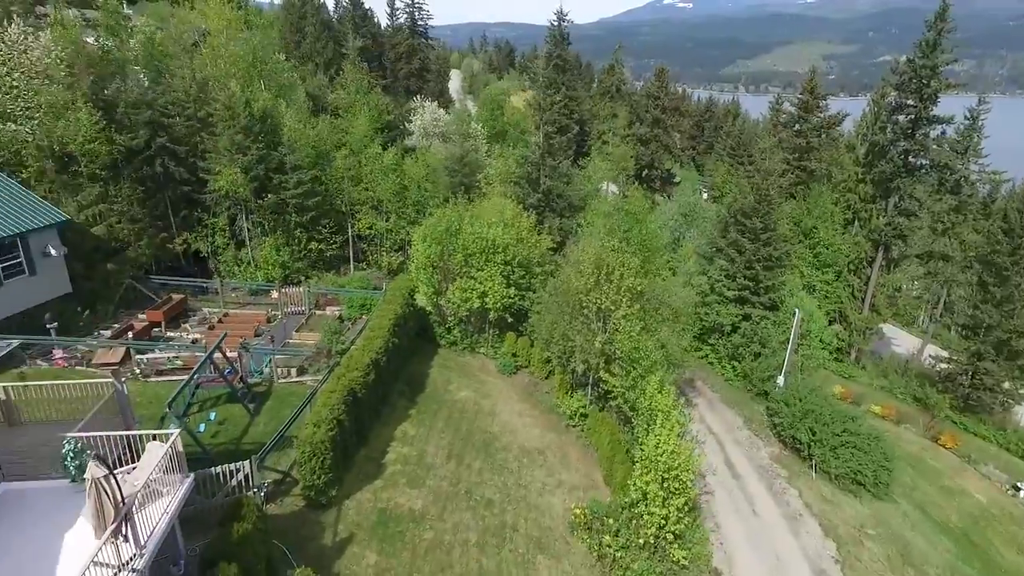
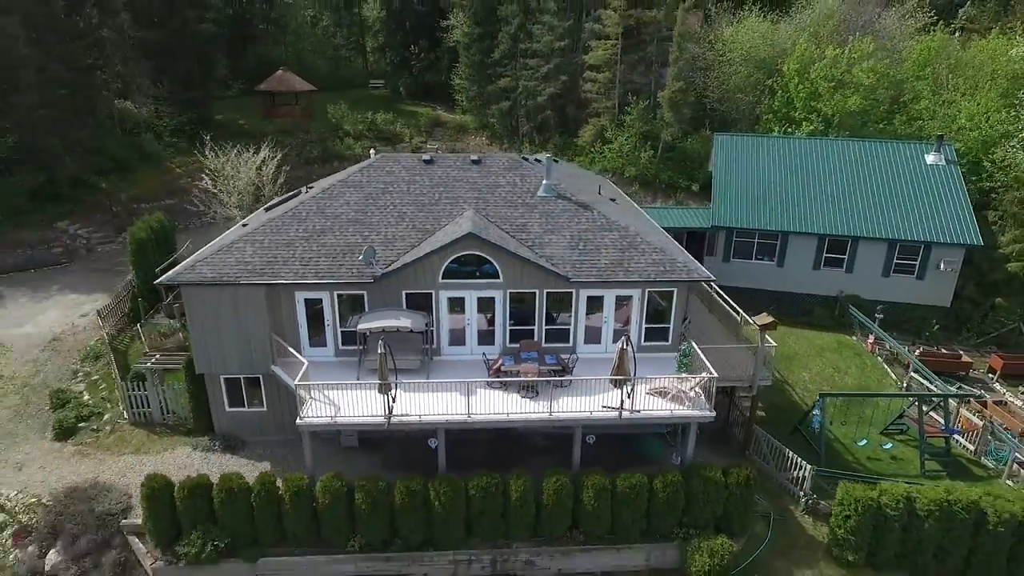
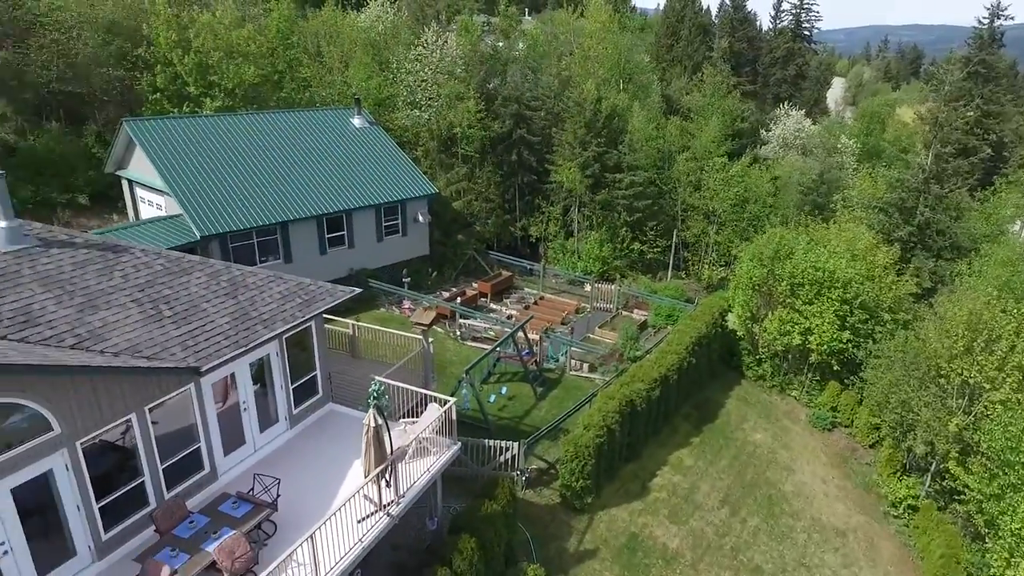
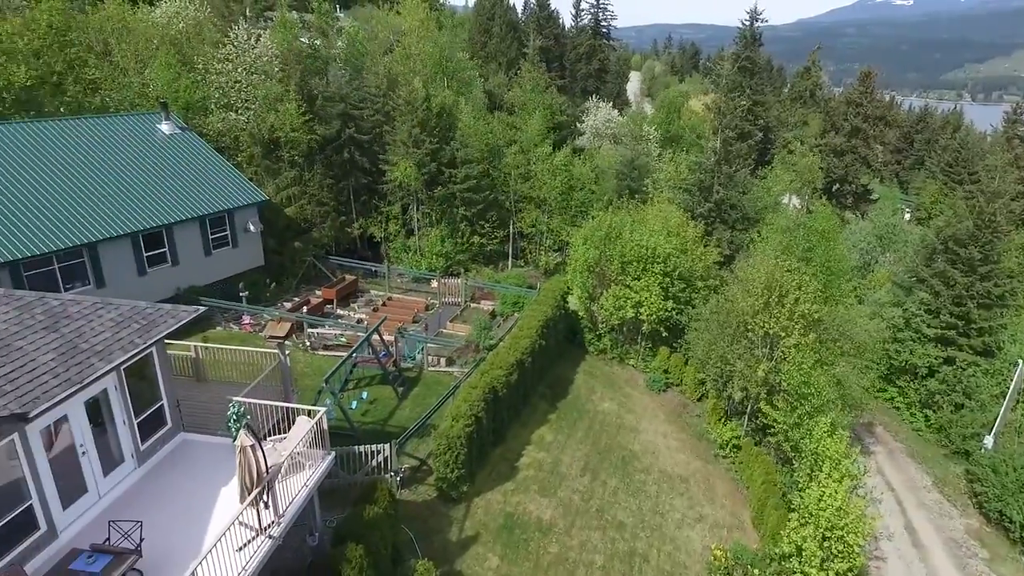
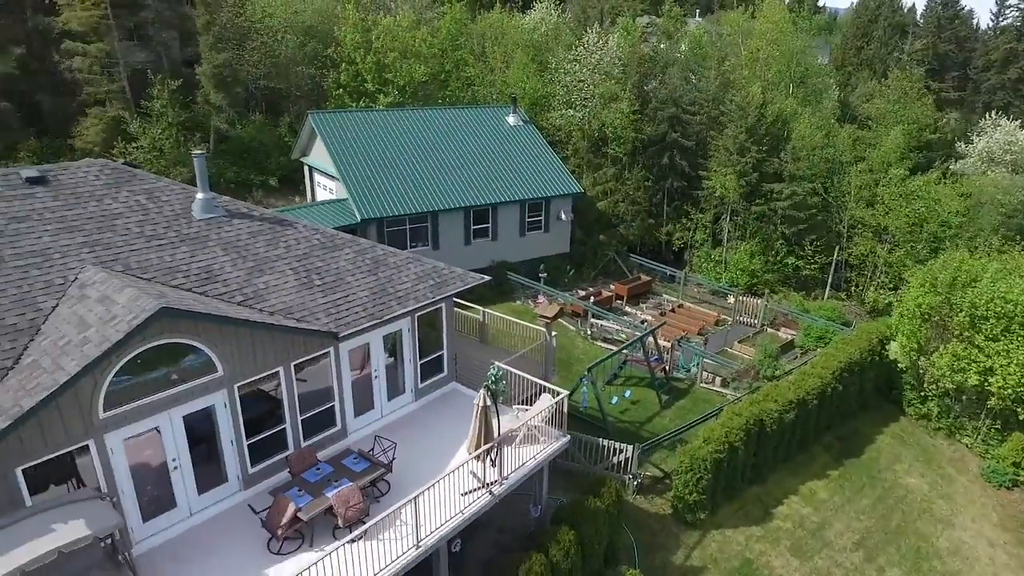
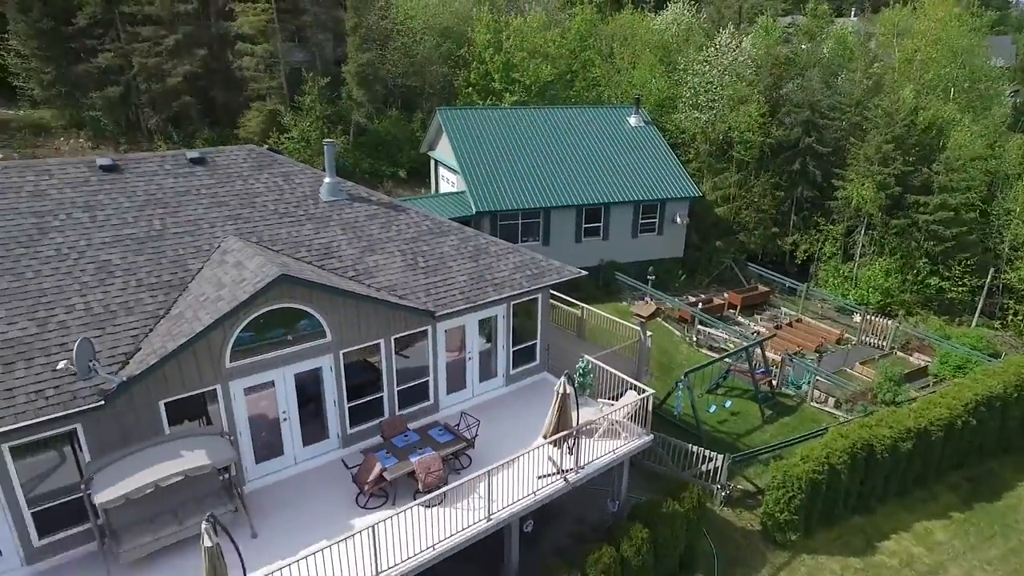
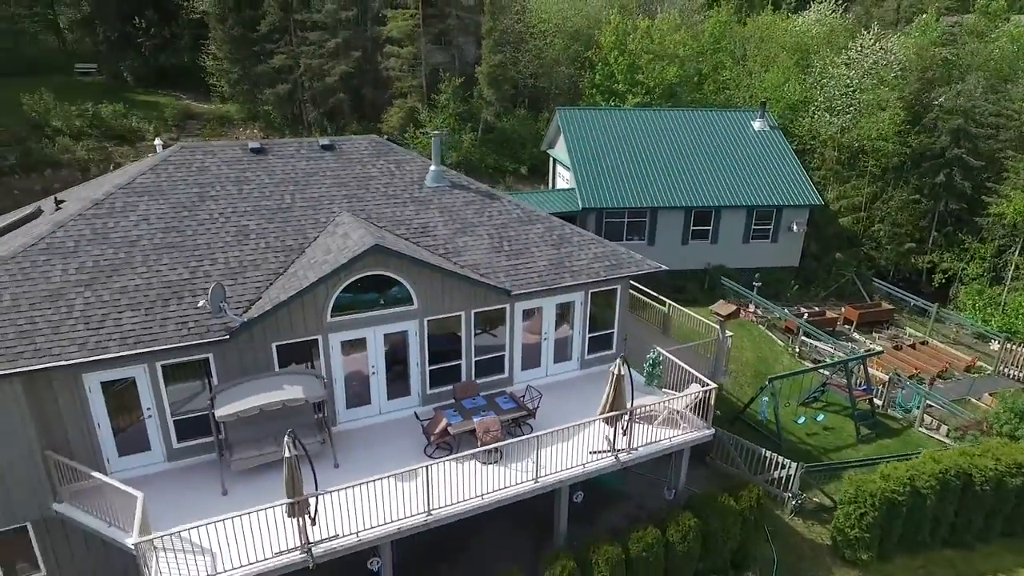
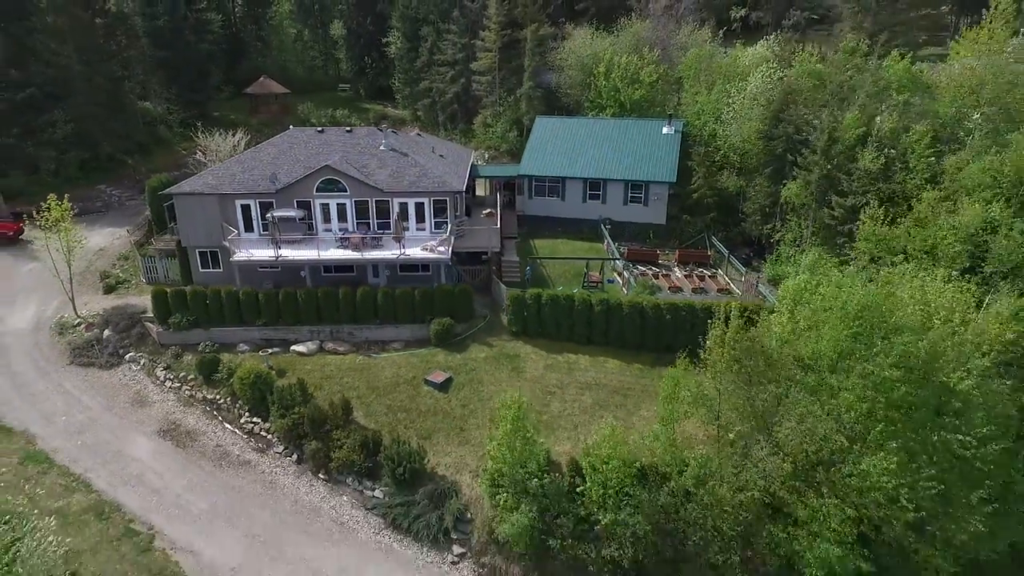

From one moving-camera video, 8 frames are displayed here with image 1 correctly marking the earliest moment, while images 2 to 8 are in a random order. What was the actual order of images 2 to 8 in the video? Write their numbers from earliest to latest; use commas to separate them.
4, 3, 5, 6, 7, 2, 8
